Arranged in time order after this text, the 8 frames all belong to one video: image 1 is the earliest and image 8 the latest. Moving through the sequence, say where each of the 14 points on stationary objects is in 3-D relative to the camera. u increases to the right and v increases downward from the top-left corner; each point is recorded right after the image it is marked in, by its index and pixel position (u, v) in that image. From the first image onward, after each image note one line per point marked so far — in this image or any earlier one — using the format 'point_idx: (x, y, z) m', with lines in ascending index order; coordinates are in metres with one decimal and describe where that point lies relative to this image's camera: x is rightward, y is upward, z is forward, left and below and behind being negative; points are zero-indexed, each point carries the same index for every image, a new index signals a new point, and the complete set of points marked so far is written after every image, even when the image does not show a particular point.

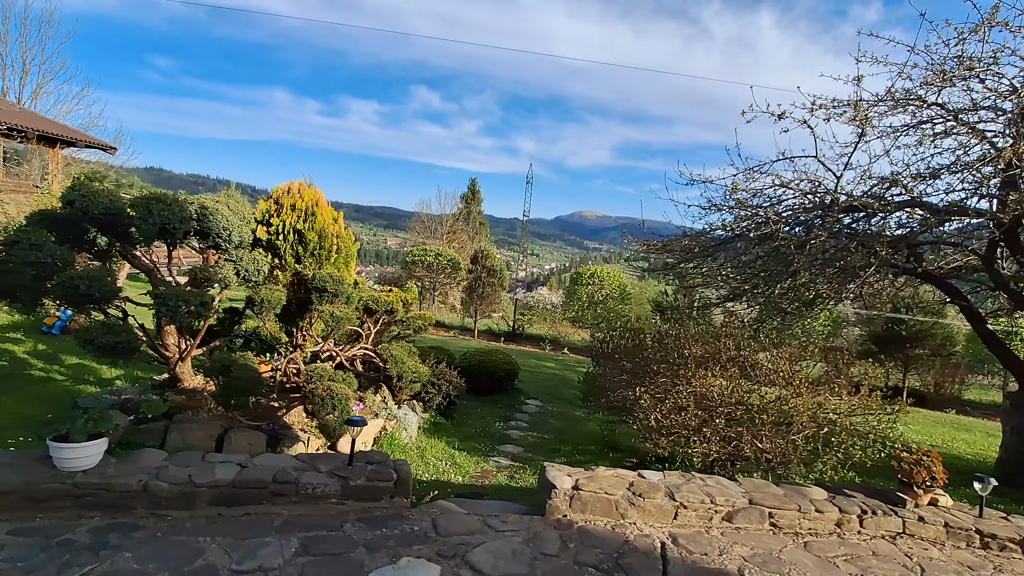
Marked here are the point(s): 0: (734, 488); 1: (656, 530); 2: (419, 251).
0: (+1.2, -1.1, +2.9) m
1: (+0.7, -1.2, +2.6) m
2: (-2.8, +1.1, +15.4) m
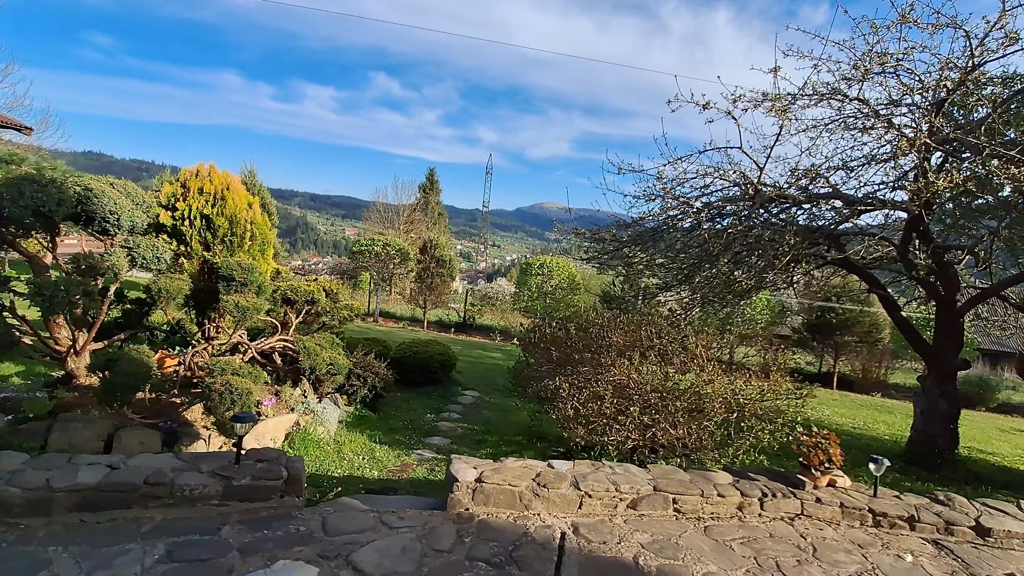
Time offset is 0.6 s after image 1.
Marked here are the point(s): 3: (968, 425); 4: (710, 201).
0: (+0.7, -1.0, +2.9) m
1: (+0.2, -1.1, +2.6) m
2: (-4.2, +1.3, +15.0) m
3: (+7.3, -2.2, +8.4) m
4: (+1.9, +0.8, +5.0) m
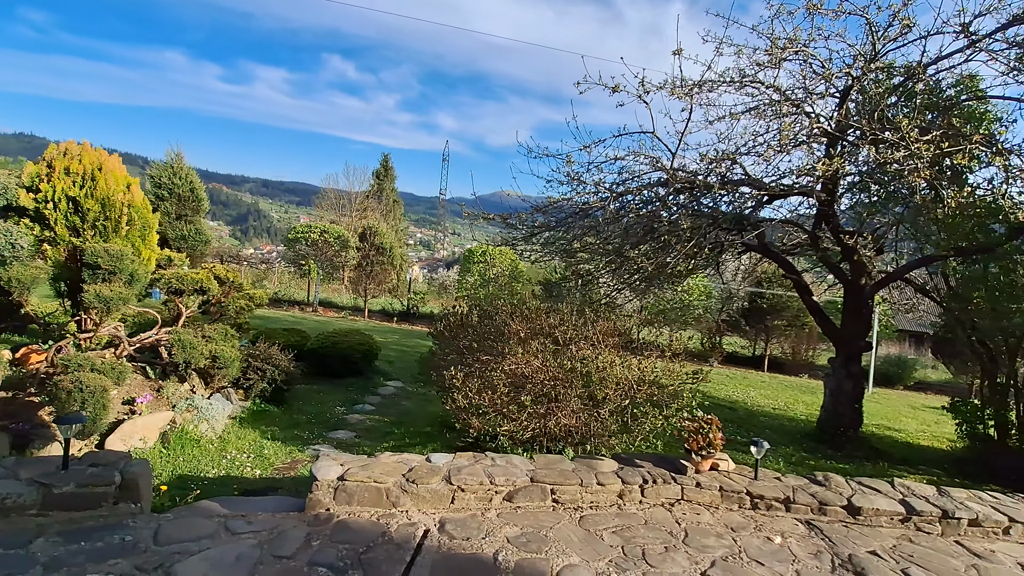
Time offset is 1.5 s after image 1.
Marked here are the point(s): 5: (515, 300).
0: (0.0, -0.9, +2.8) m
1: (-0.4, -1.1, +2.4) m
2: (-5.8, +1.6, +14.5) m
3: (+6.2, -1.9, +8.8) m
4: (+1.1, +0.9, +5.0) m
5: (+0.1, -0.2, +4.6) m
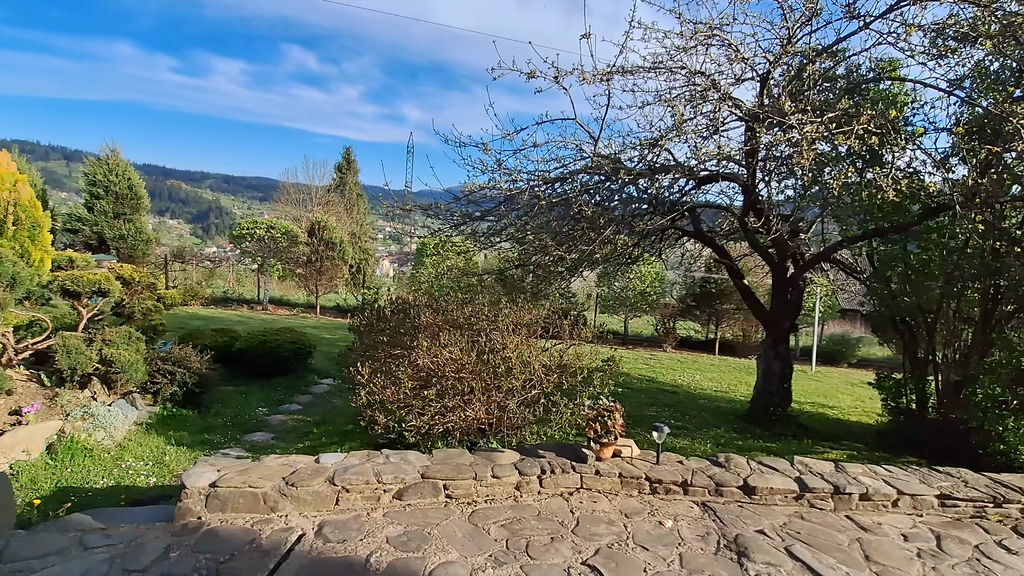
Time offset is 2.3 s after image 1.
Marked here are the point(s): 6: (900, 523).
0: (-0.5, -0.9, +2.7) m
1: (-0.9, -1.0, +2.4) m
2: (-7.0, +1.7, +14.0) m
3: (+5.4, -1.6, +9.1) m
4: (+0.3, +1.0, +4.9) m
5: (-0.6, -0.1, +4.5) m
6: (+2.0, -1.2, +2.8) m
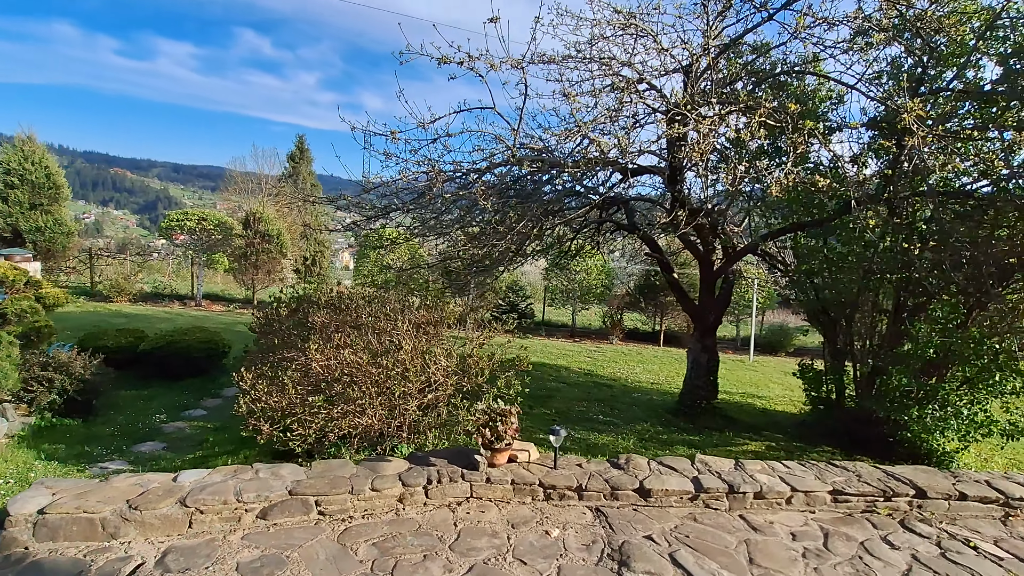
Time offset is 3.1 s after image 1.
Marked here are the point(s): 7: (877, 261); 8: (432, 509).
0: (-1.1, -0.9, +2.5) m
1: (-1.5, -1.1, +2.1) m
2: (-8.4, +1.8, +13.3) m
3: (+4.4, -1.5, +9.3) m
4: (-0.4, +1.1, +4.8) m
5: (-1.3, -0.1, +4.2) m
6: (+1.5, -1.2, +2.7) m
7: (+3.3, +0.2, +4.7) m
8: (-0.4, -1.1, +2.6) m
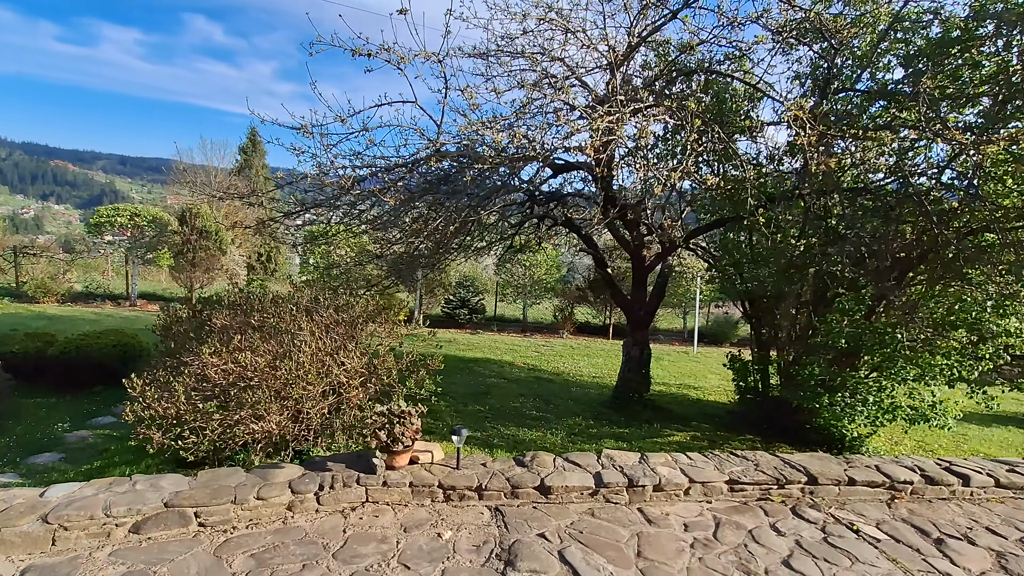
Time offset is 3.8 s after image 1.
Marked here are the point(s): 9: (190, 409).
0: (-1.6, -0.9, +2.4) m
1: (-2.0, -1.1, +2.0) m
2: (-9.6, +1.8, +12.7) m
3: (+3.4, -1.4, +9.5) m
4: (-1.1, +1.1, +4.7) m
5: (-1.9, -0.1, +4.1) m
6: (+0.9, -1.2, +2.8) m
7: (+2.6, +0.3, +4.9) m
8: (-0.9, -1.1, +2.5) m
9: (-1.8, -0.7, +3.0) m
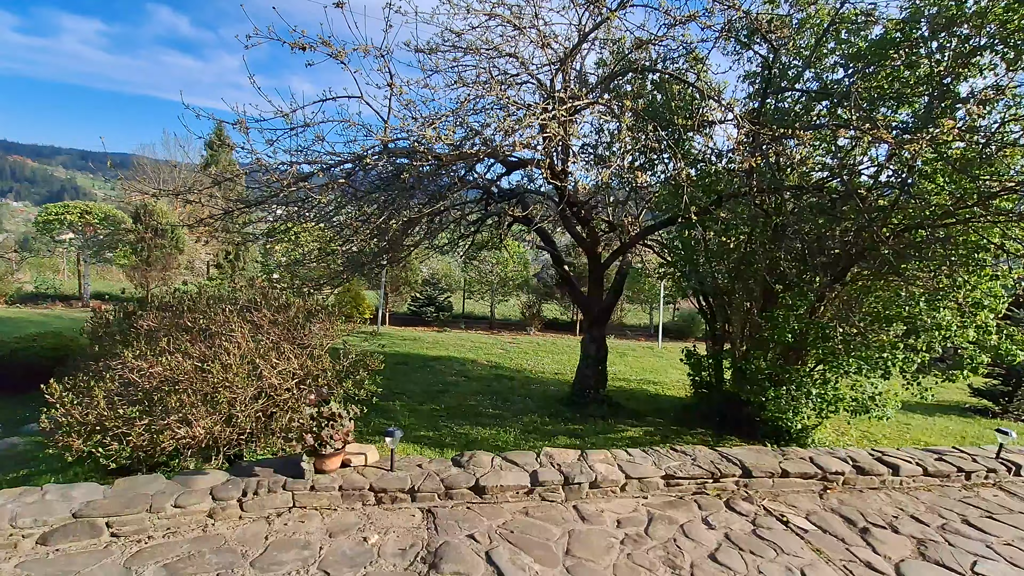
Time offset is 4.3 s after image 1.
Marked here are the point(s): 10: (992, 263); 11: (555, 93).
0: (-1.9, -0.9, +2.3) m
1: (-2.3, -1.1, +1.9) m
2: (-10.4, +1.8, +12.2) m
3: (+2.8, -1.3, +9.6) m
4: (-1.5, +1.1, +4.6) m
5: (-2.3, -0.1, +4.0) m
6: (+0.6, -1.2, +2.8) m
7: (+2.2, +0.3, +5.0) m
8: (-1.2, -1.1, +2.4) m
9: (-2.2, -0.7, +2.9) m
10: (+3.8, +0.2, +4.1) m
11: (+0.4, +1.9, +5.0) m
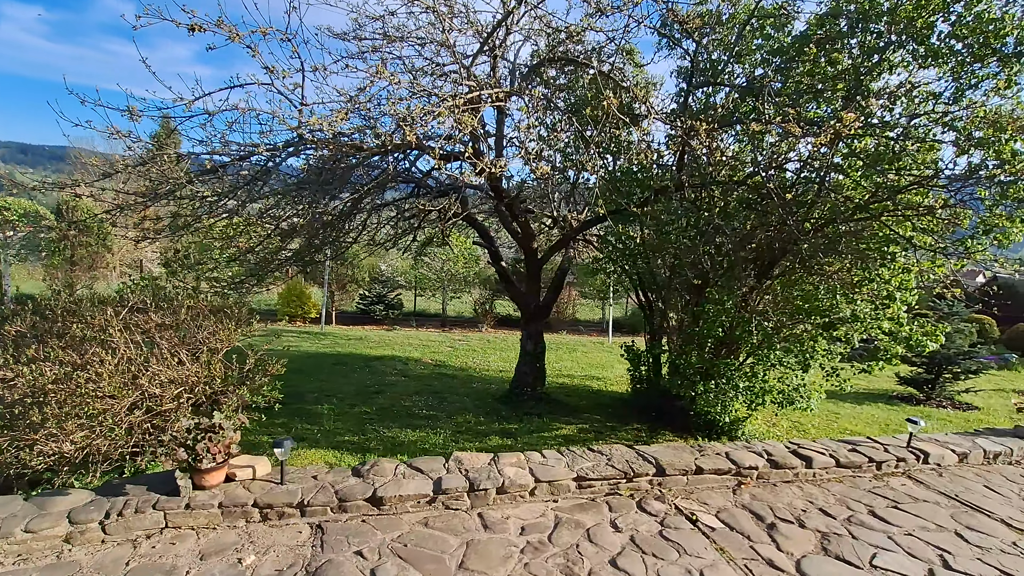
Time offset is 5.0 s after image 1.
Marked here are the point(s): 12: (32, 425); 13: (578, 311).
0: (-2.4, -0.9, +2.0) m
1: (-2.7, -1.1, +1.6) m
2: (-11.5, +1.8, +11.3) m
3: (+1.8, -1.2, +9.7) m
4: (-2.2, +1.1, +4.3) m
5: (-2.9, -0.1, +3.7) m
6: (+0.1, -1.2, +2.7) m
7: (+1.5, +0.4, +5.0) m
8: (-1.7, -1.1, +2.2) m
9: (-2.7, -0.7, +2.6) m
10: (+3.1, +0.3, +4.2) m
11: (-0.3, +1.9, +4.9) m
12: (-2.4, -0.7, +2.7) m
13: (+1.7, -0.6, +13.3) m
